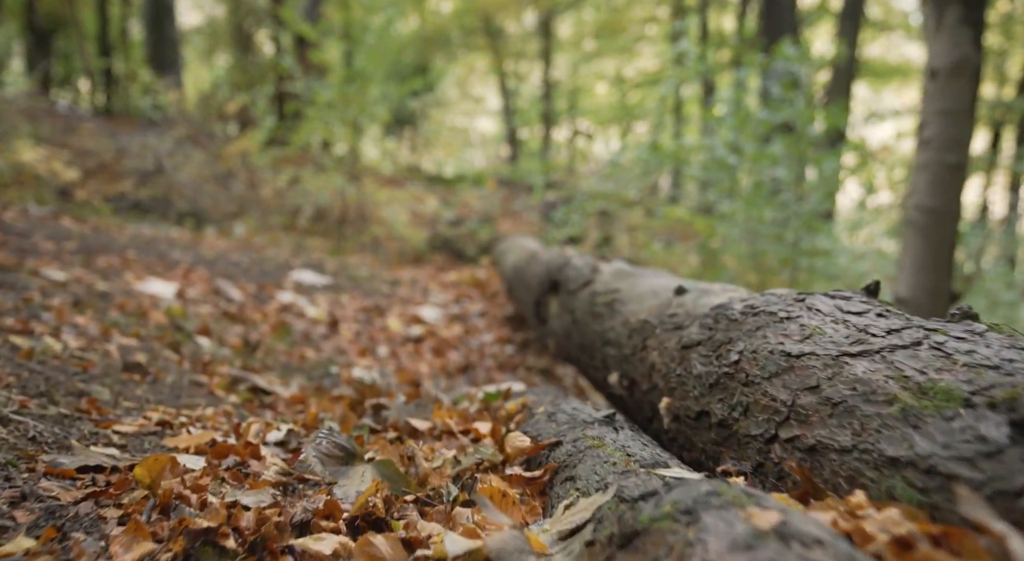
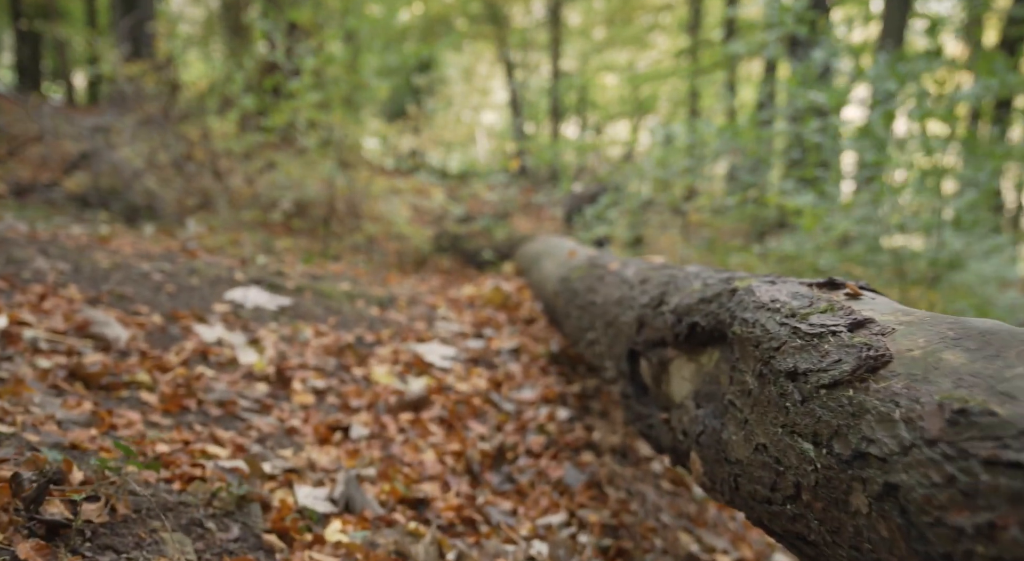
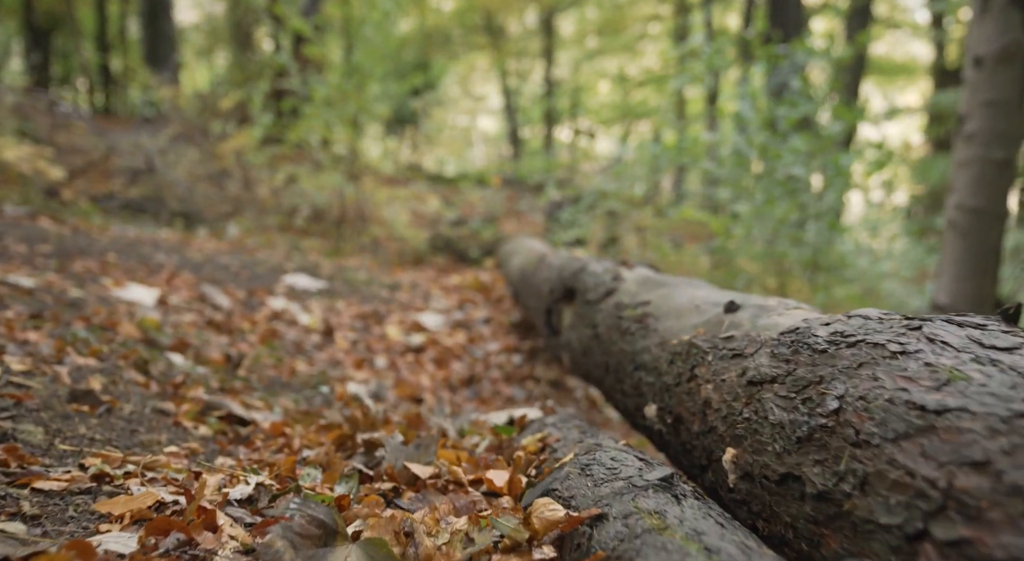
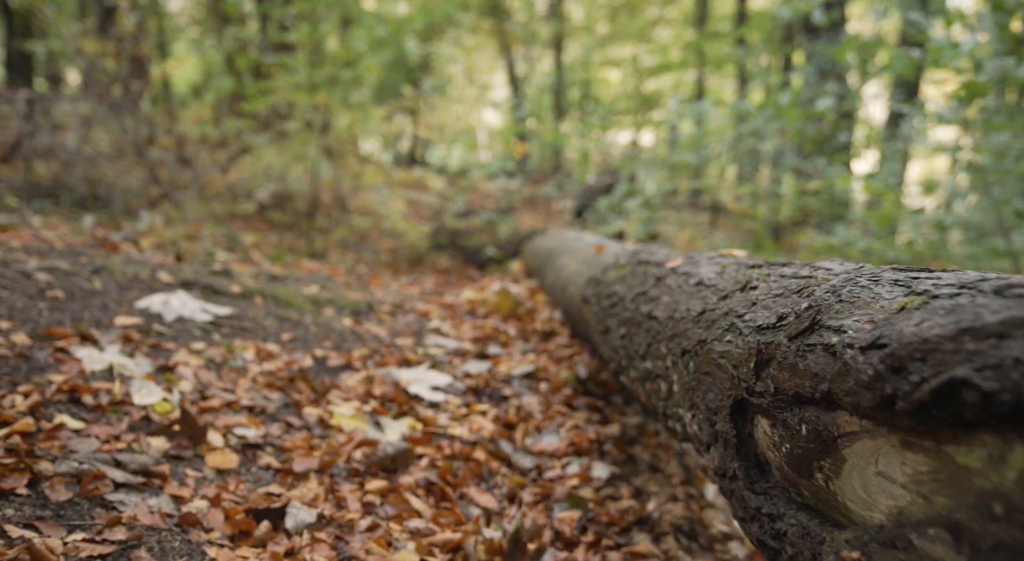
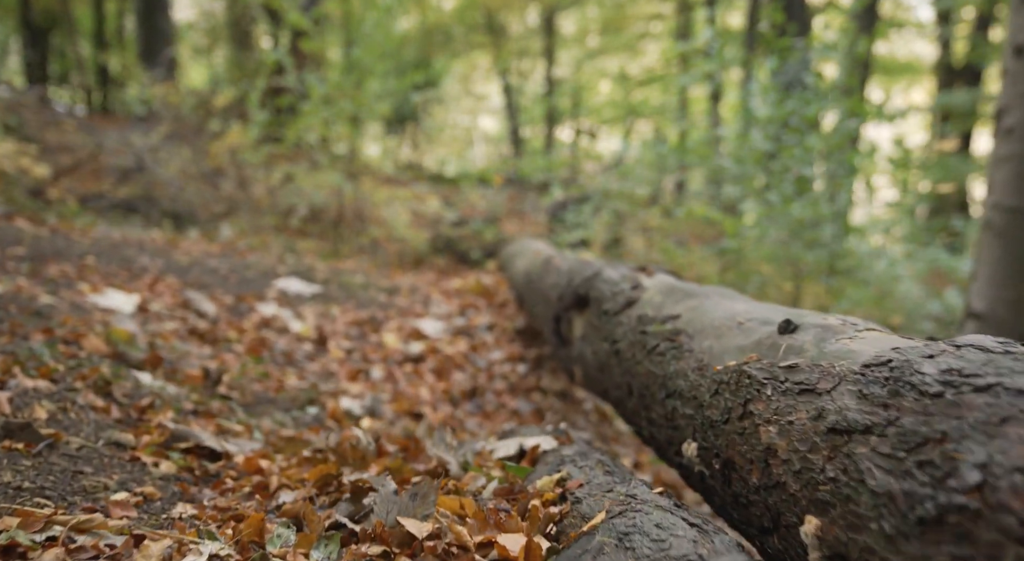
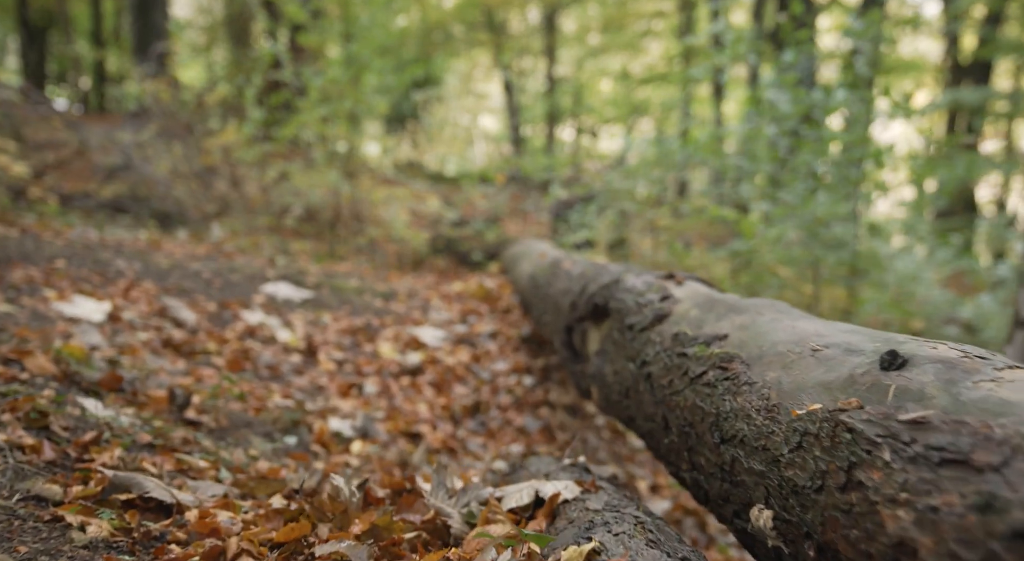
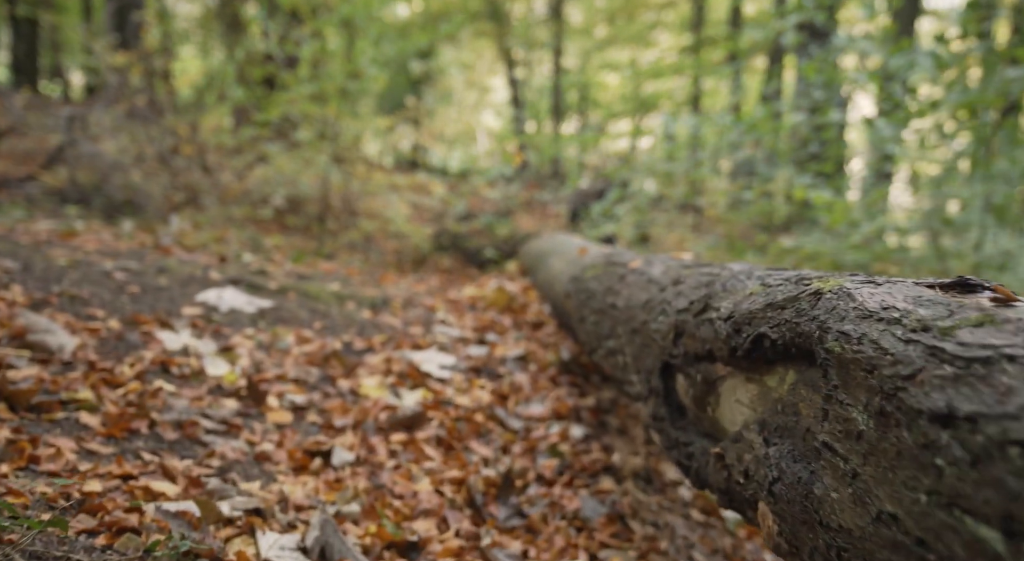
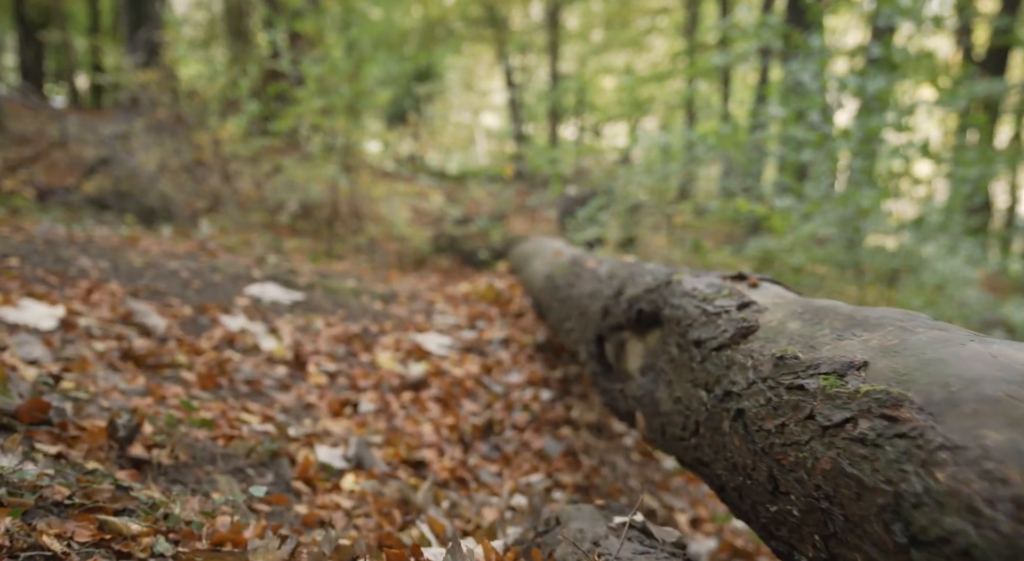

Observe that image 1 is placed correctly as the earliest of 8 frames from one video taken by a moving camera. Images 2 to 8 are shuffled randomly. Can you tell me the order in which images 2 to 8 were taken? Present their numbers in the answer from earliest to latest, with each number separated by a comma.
3, 5, 6, 8, 2, 7, 4
